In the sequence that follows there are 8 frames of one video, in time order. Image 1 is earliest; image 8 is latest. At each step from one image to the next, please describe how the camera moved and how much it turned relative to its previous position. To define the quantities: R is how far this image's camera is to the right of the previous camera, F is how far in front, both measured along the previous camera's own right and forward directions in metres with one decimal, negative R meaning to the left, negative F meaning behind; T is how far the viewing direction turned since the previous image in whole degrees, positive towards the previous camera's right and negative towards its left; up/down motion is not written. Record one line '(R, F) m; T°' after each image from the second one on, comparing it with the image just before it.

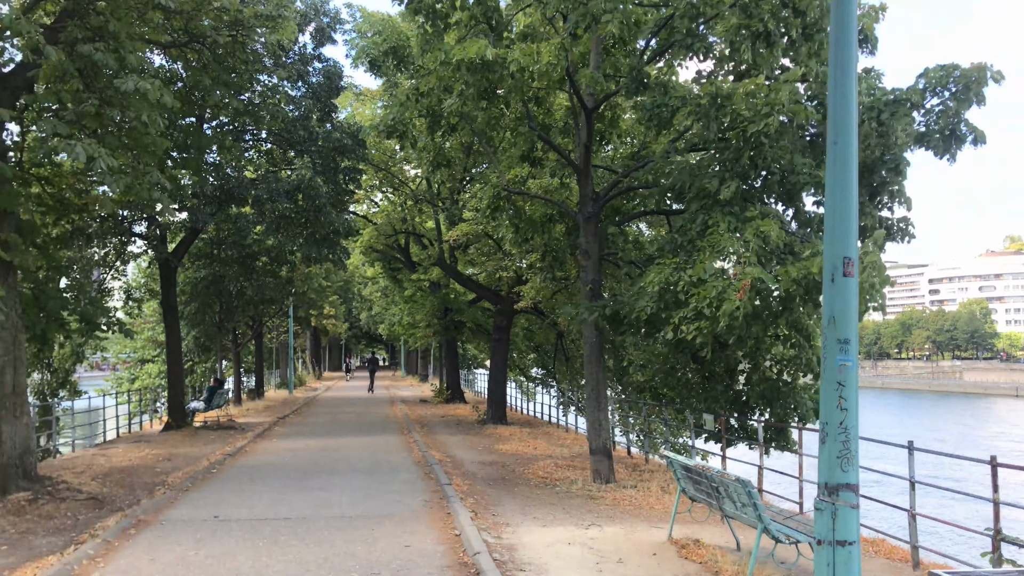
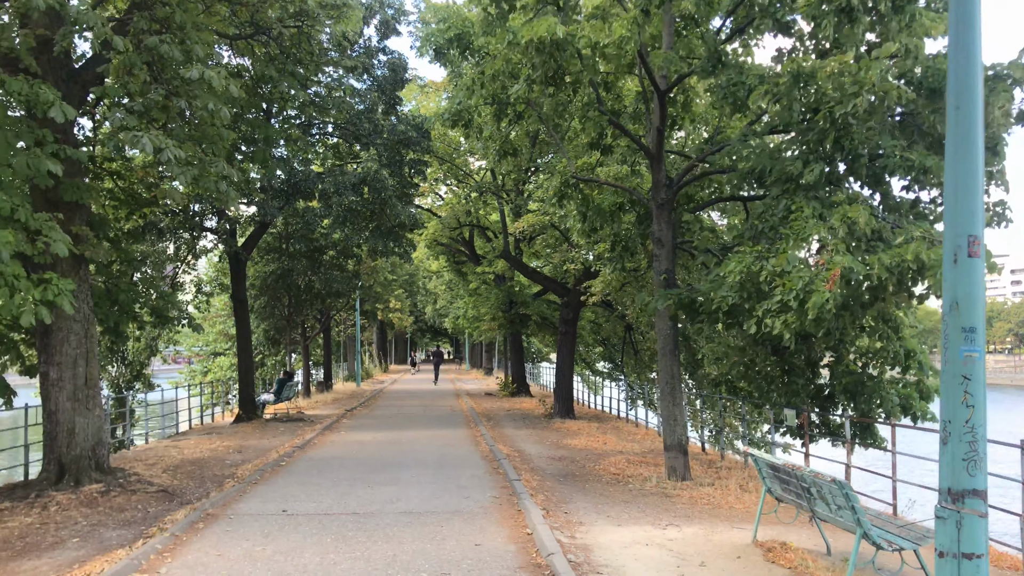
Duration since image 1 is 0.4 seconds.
(-0.1, +0.3) m; -4°
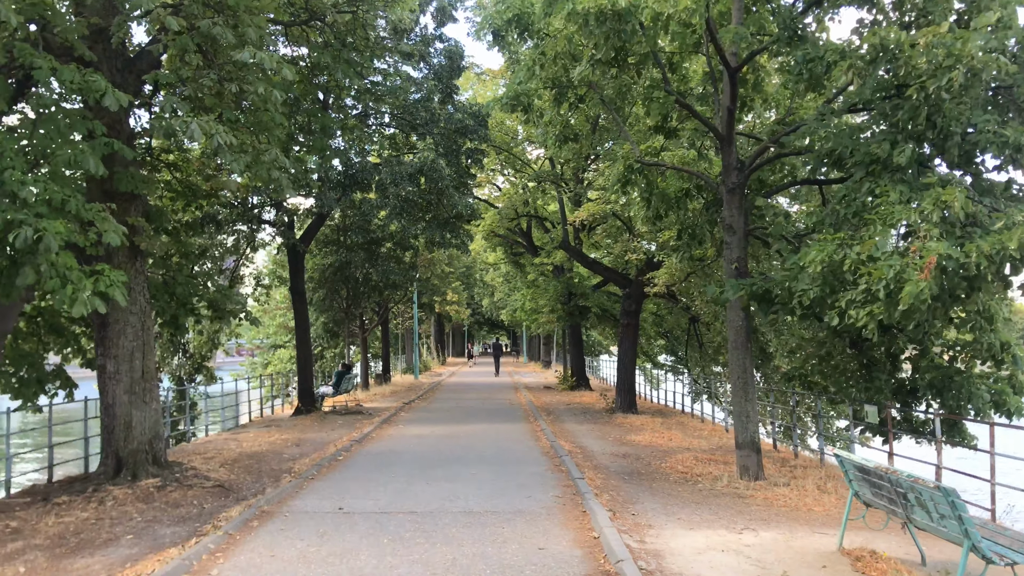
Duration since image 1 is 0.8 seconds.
(-0.1, +0.4) m; -4°
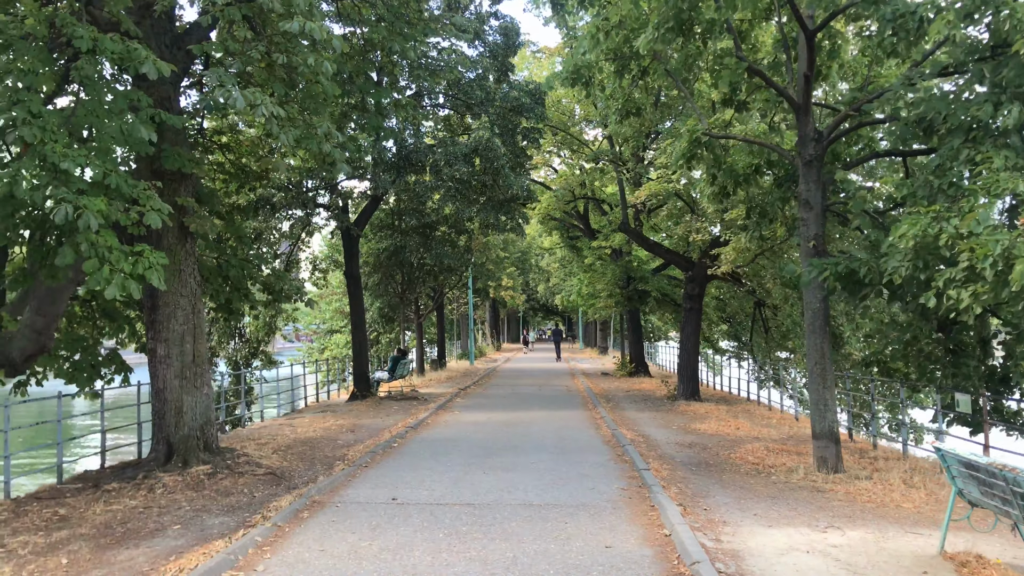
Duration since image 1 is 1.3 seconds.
(-0.1, +0.4) m; -3°
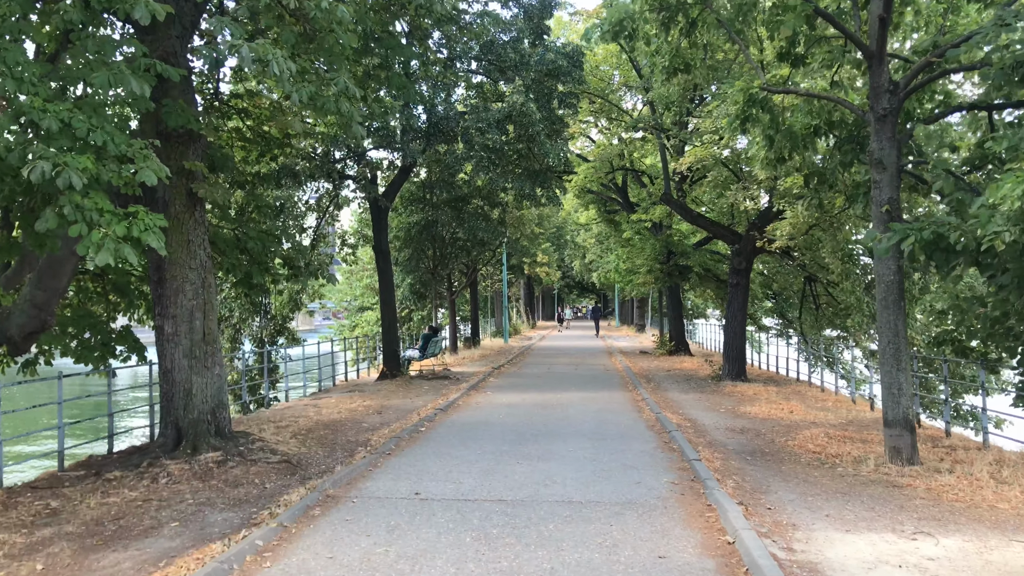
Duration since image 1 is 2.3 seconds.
(0.0, +0.8) m; -2°
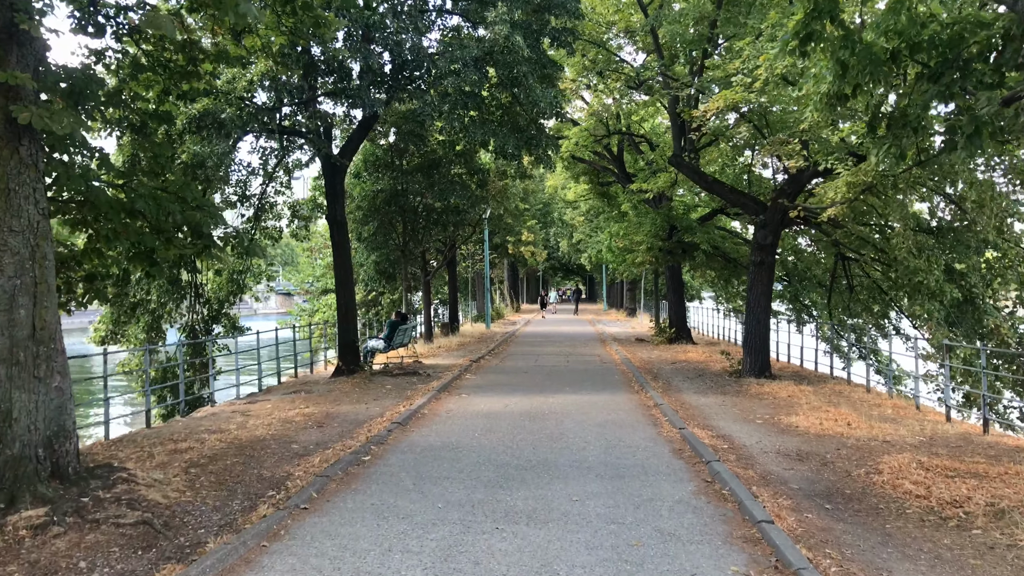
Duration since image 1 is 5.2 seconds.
(0.0, +2.5) m; +1°
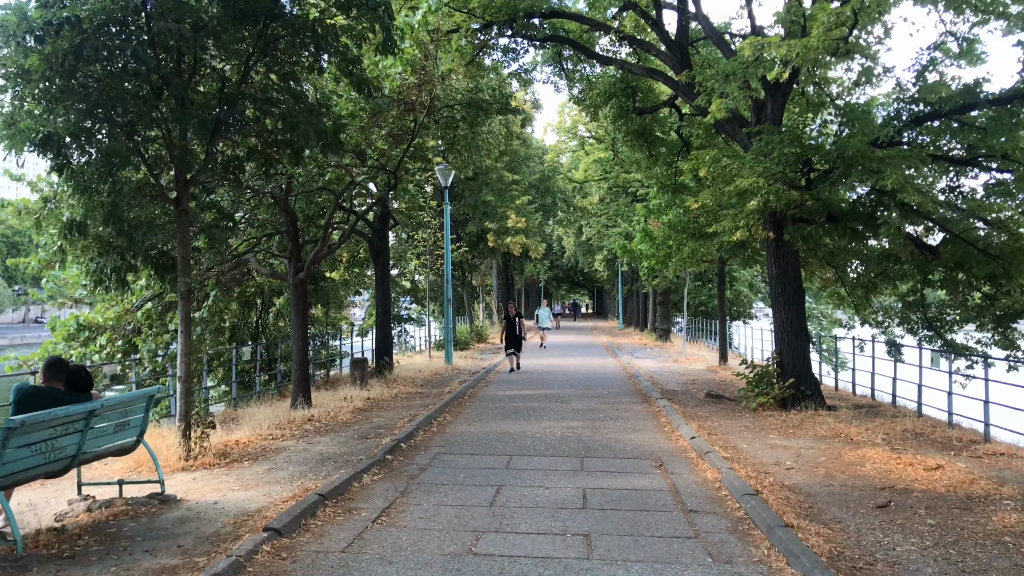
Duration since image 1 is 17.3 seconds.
(+1.5, +5.0) m; -3°
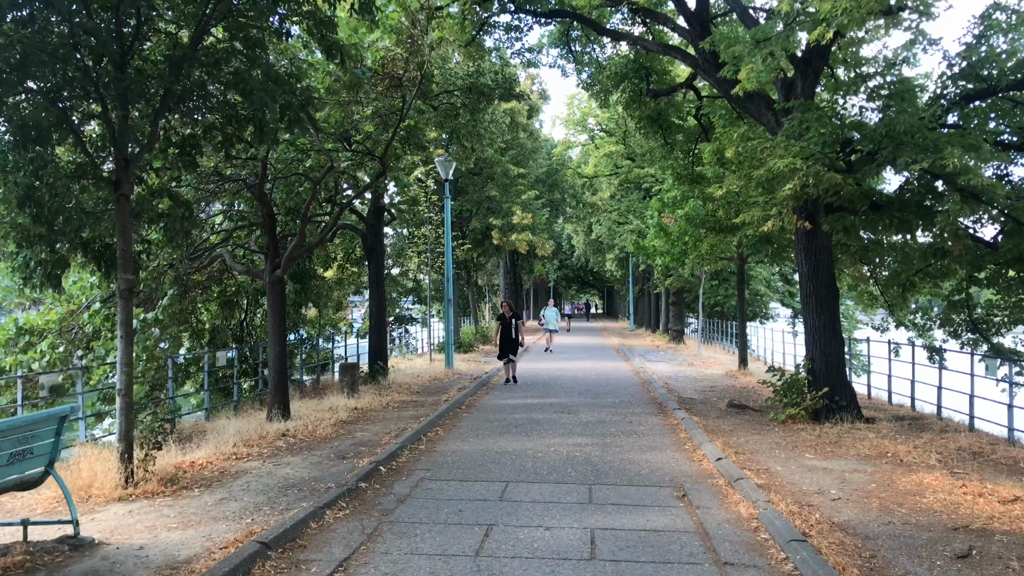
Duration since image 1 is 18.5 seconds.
(+0.1, +1.0) m; -1°
